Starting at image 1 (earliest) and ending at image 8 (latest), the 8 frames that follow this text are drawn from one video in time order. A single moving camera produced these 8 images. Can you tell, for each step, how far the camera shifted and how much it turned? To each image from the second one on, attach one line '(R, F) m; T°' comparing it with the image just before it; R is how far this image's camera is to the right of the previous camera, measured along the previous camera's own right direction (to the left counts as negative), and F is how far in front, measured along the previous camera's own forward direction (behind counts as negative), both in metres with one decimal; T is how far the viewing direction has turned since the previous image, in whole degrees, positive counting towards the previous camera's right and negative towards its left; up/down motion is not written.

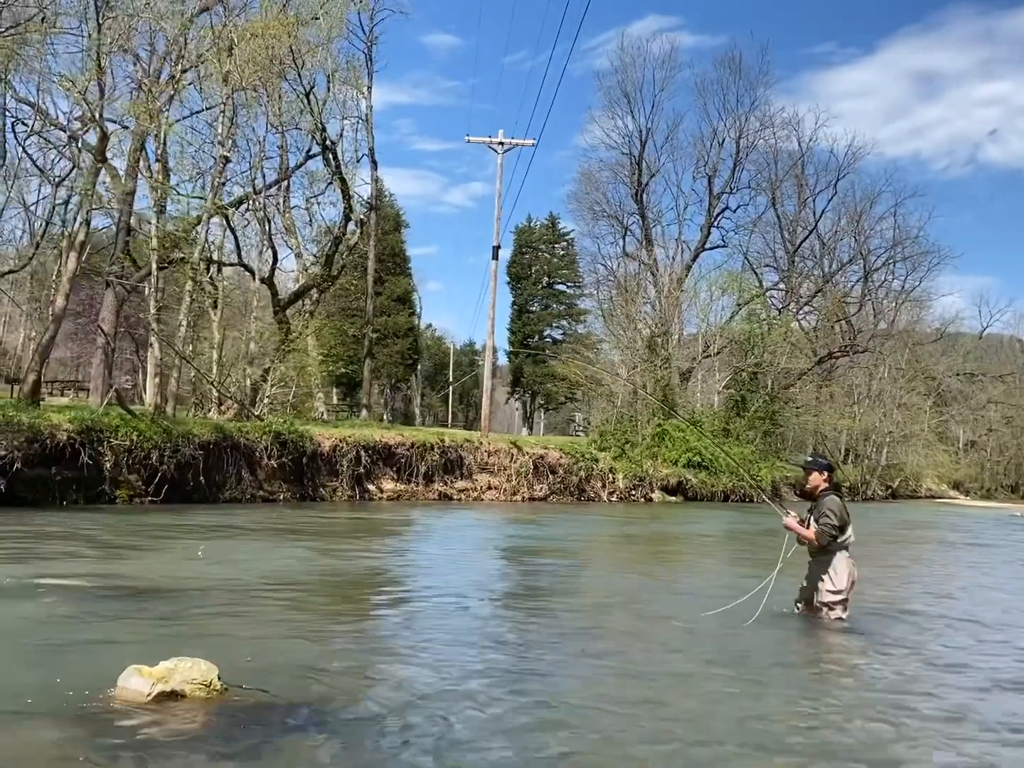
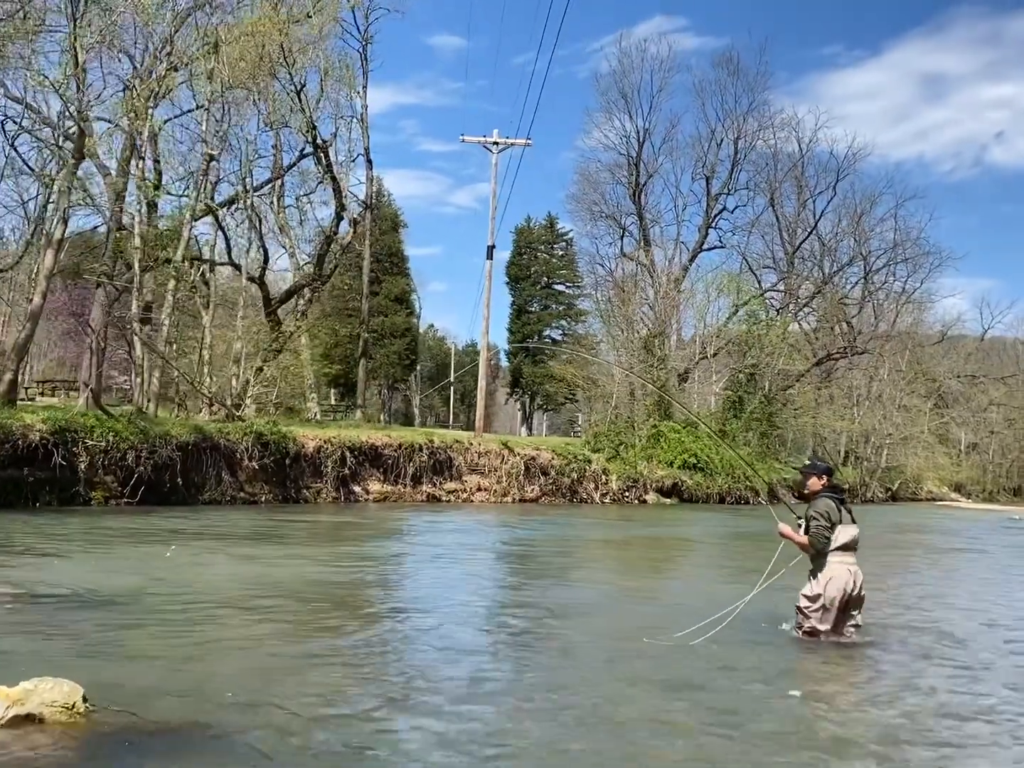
(+0.3, +0.2) m; 0°
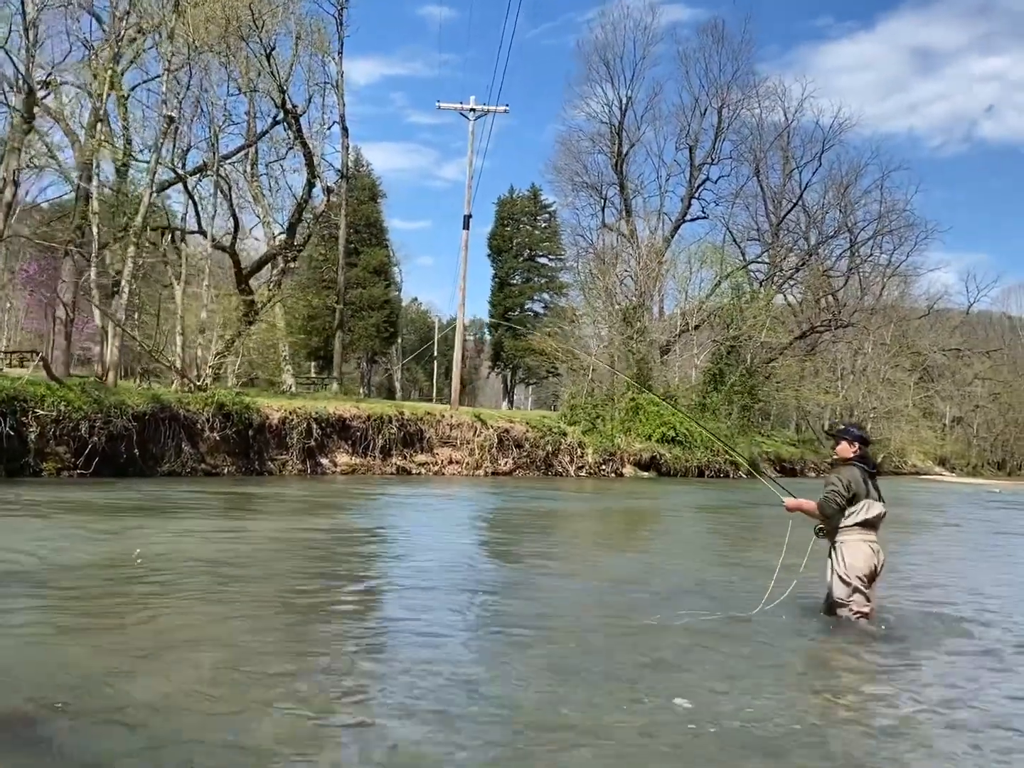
(+0.3, +0.4) m; +1°
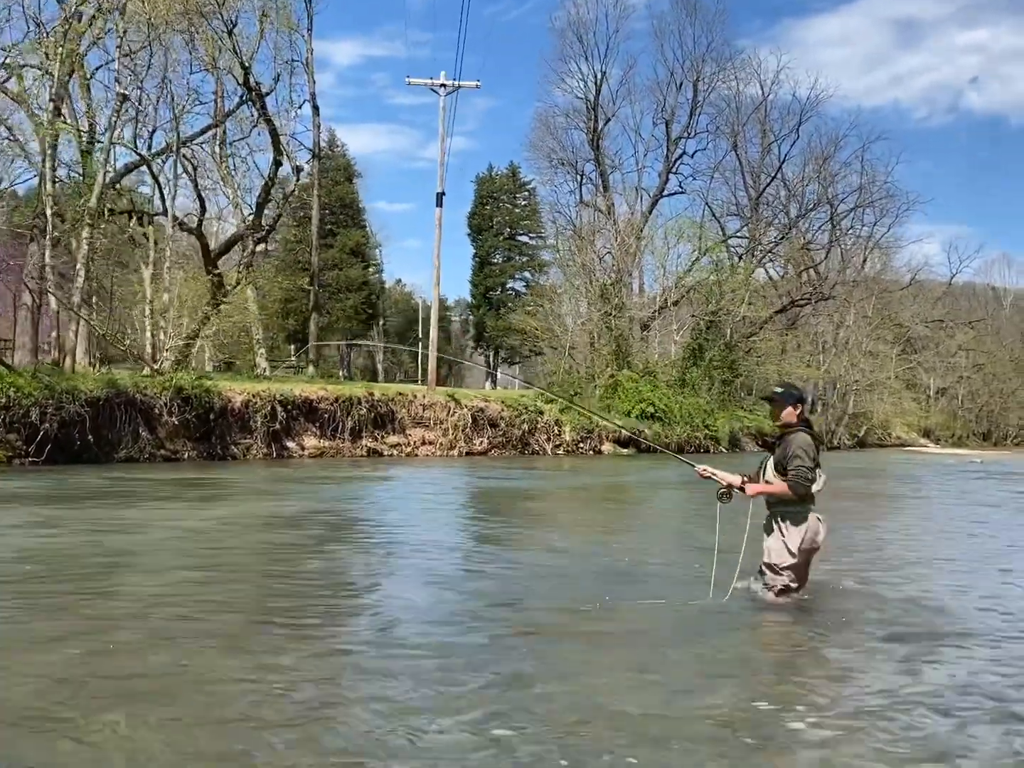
(+0.3, +0.4) m; +1°
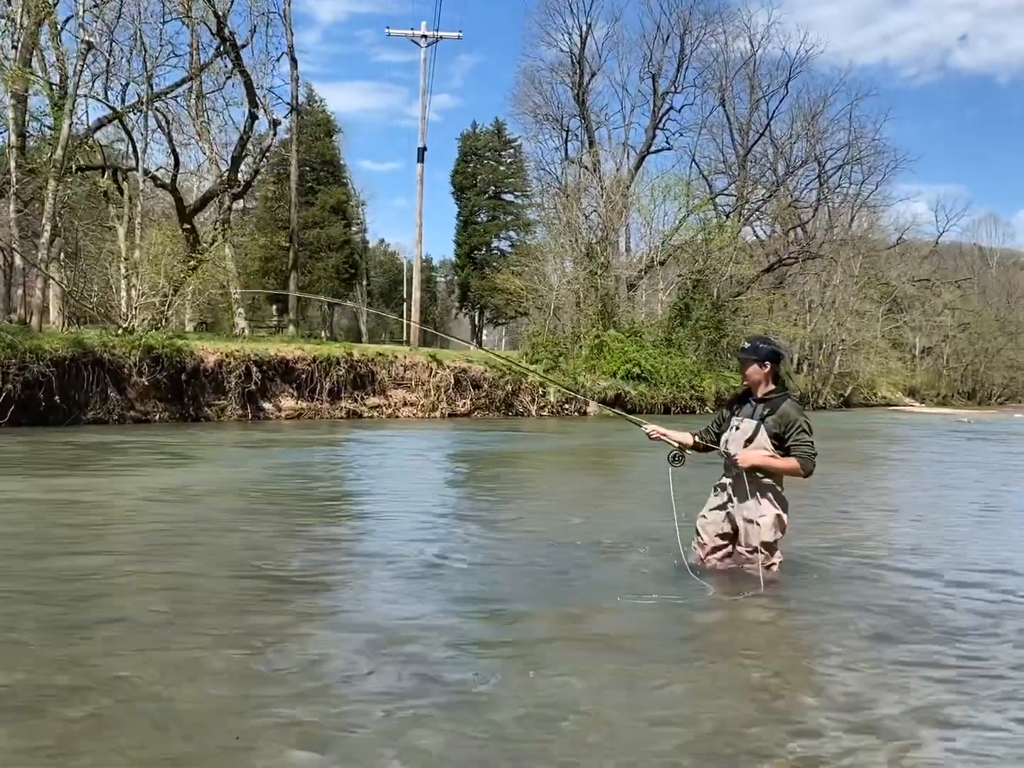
(+0.1, +0.5) m; +1°
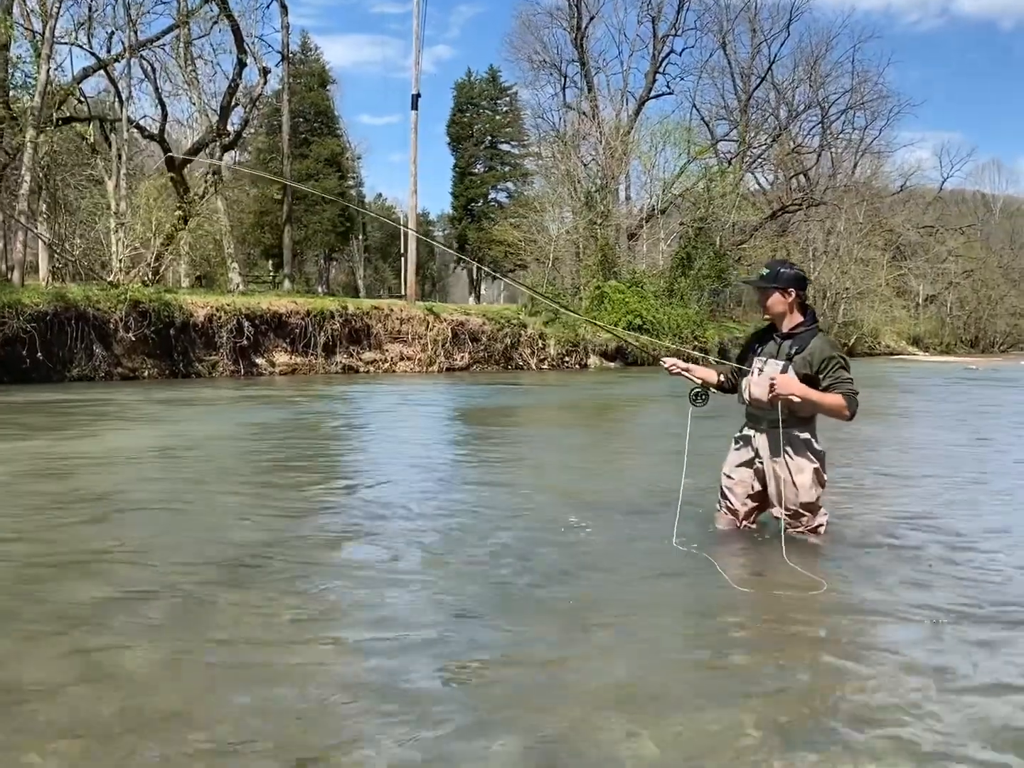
(0.0, +0.5) m; 0°
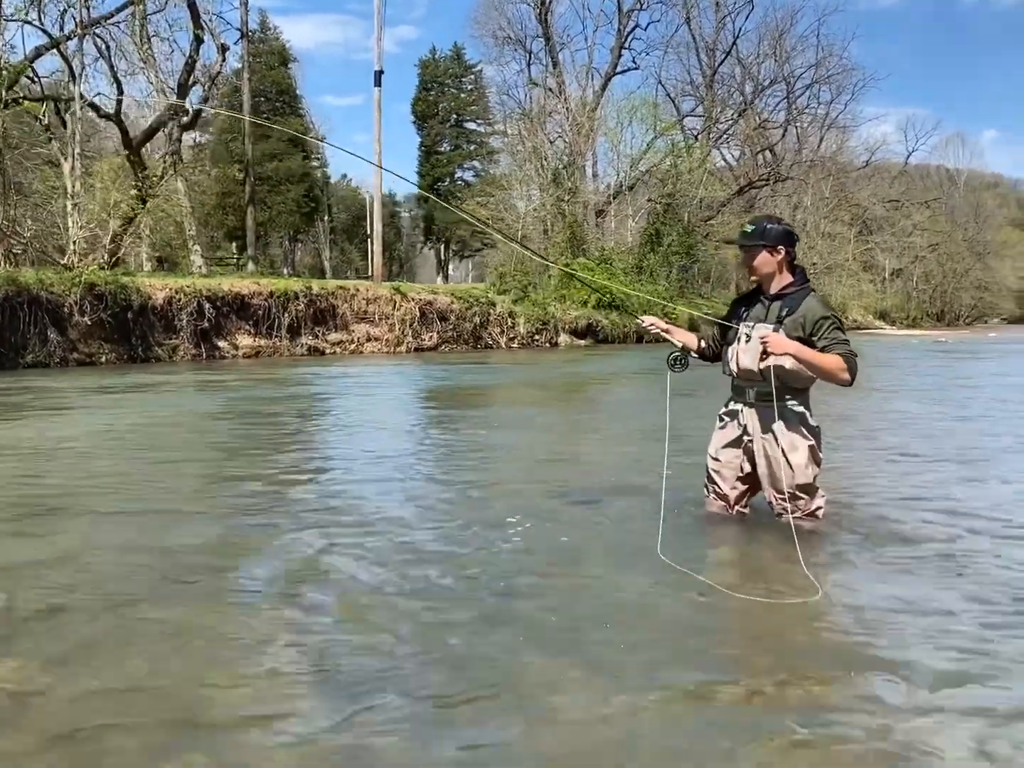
(0.0, +0.3) m; +2°
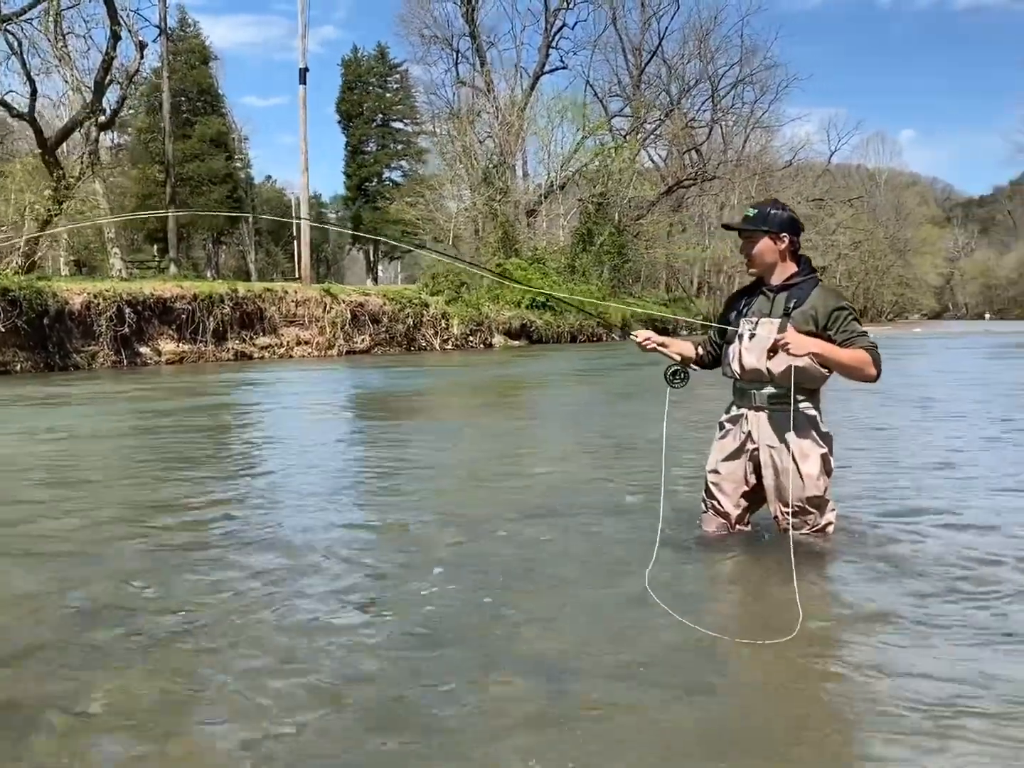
(-0.1, +0.4) m; +4°
